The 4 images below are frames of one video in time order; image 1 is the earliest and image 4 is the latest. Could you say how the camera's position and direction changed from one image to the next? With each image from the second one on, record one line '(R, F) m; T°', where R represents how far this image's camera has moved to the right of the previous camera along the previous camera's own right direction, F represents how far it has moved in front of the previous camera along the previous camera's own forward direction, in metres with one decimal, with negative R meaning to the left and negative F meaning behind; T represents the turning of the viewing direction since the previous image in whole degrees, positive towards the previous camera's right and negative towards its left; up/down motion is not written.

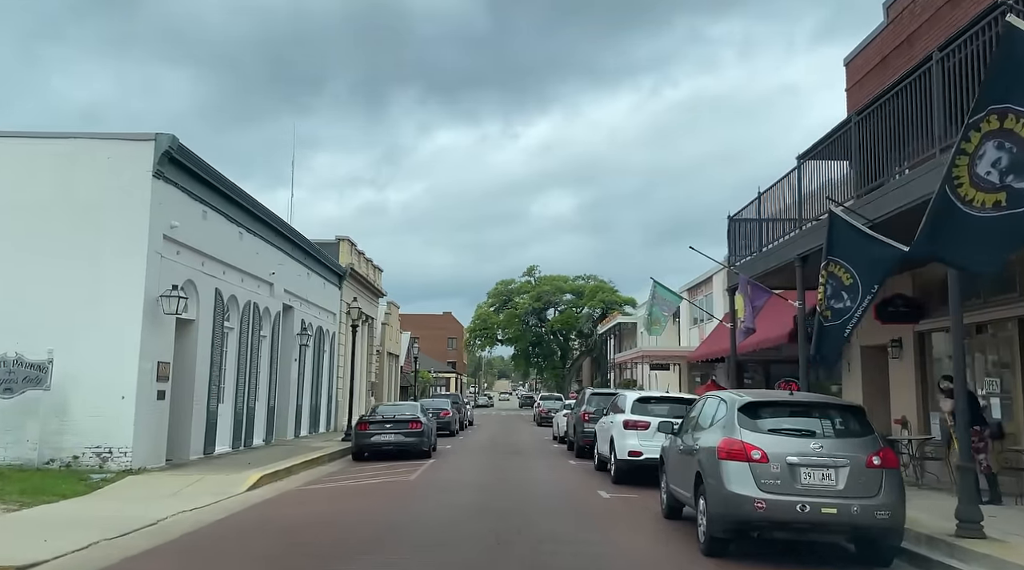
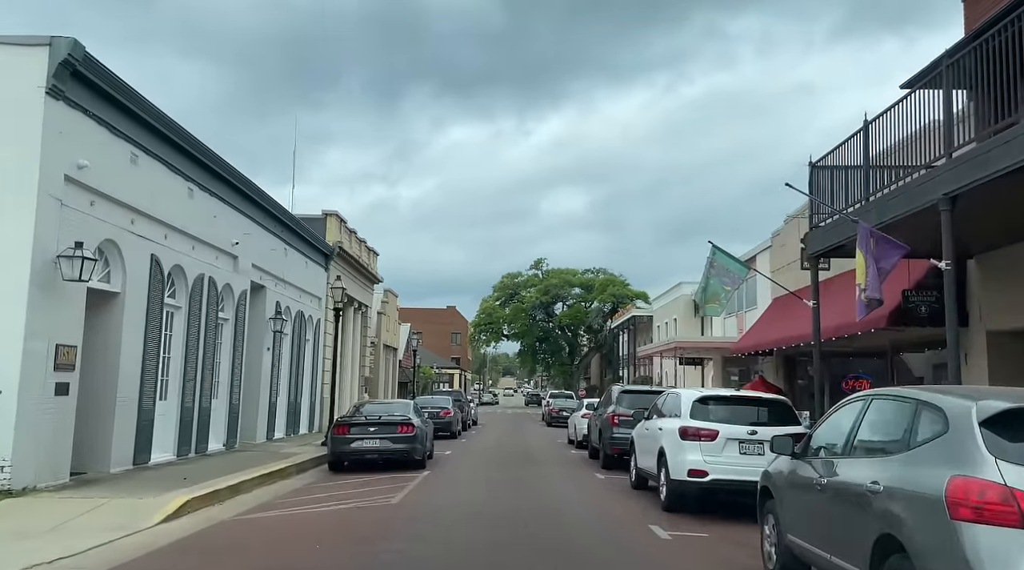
(-0.2, +3.9) m; 0°
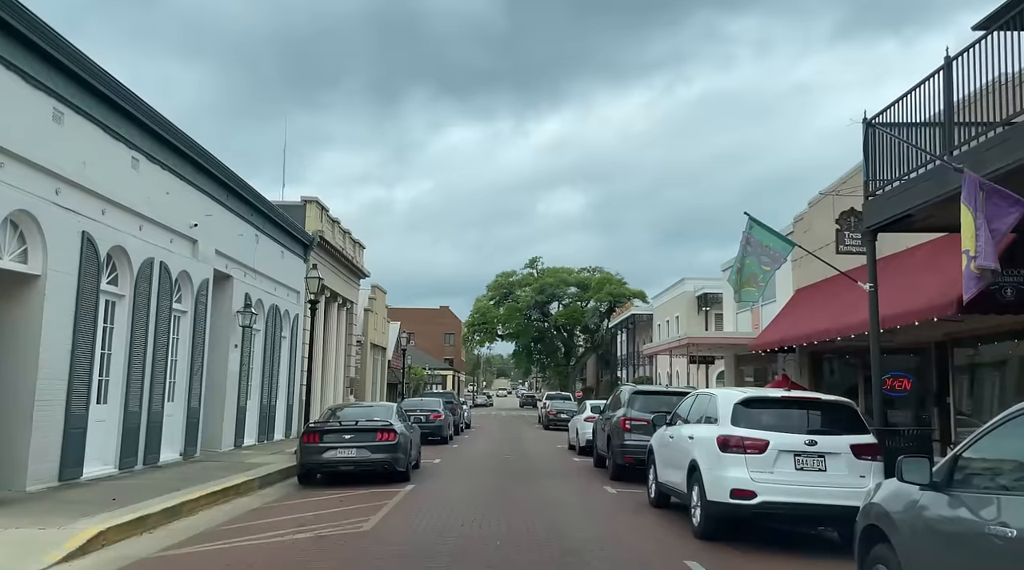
(0.0, +2.2) m; 0°
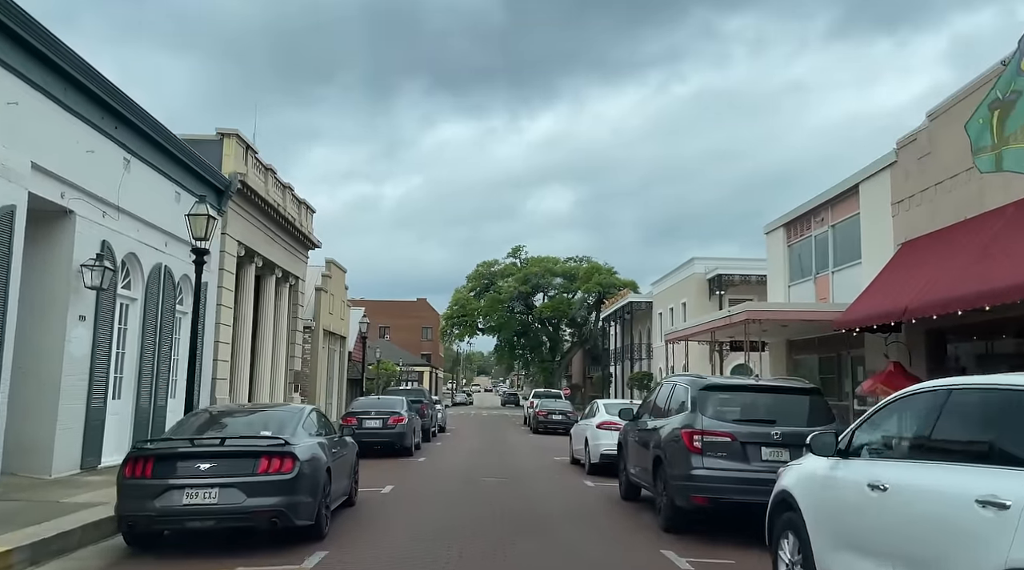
(-0.1, +6.4) m; +1°
